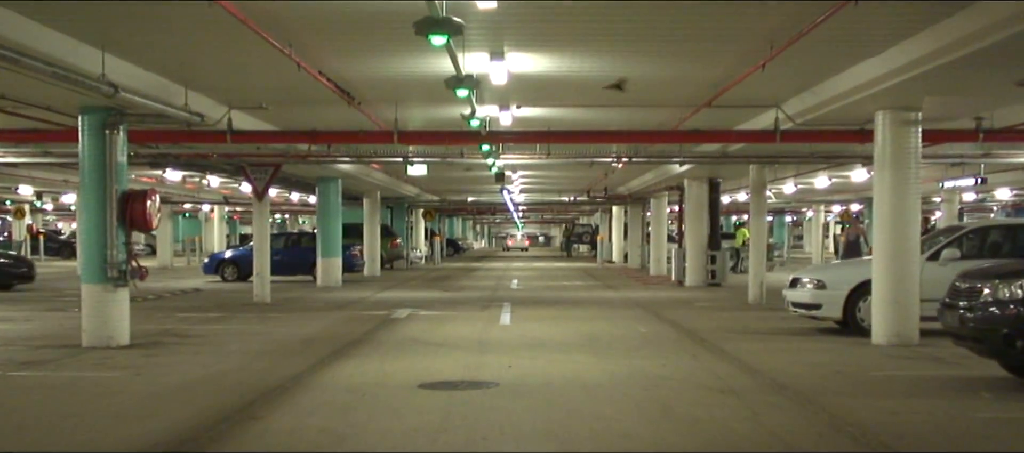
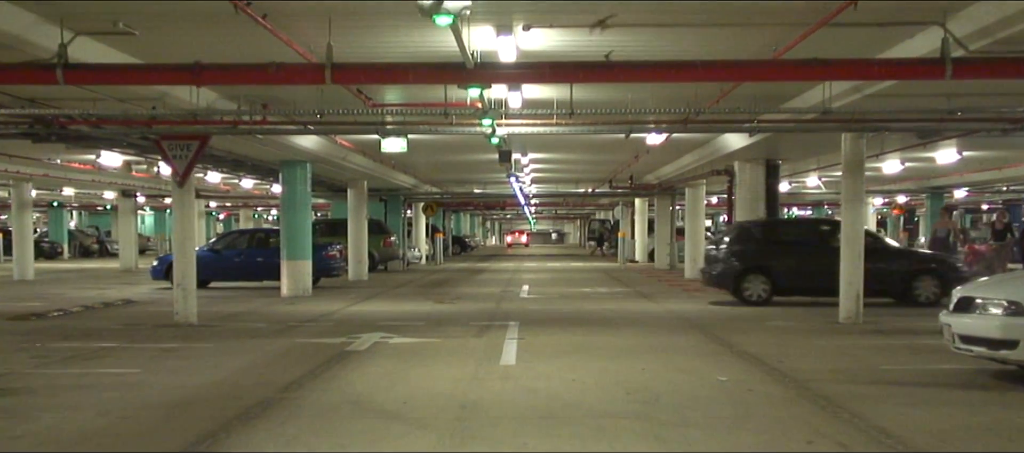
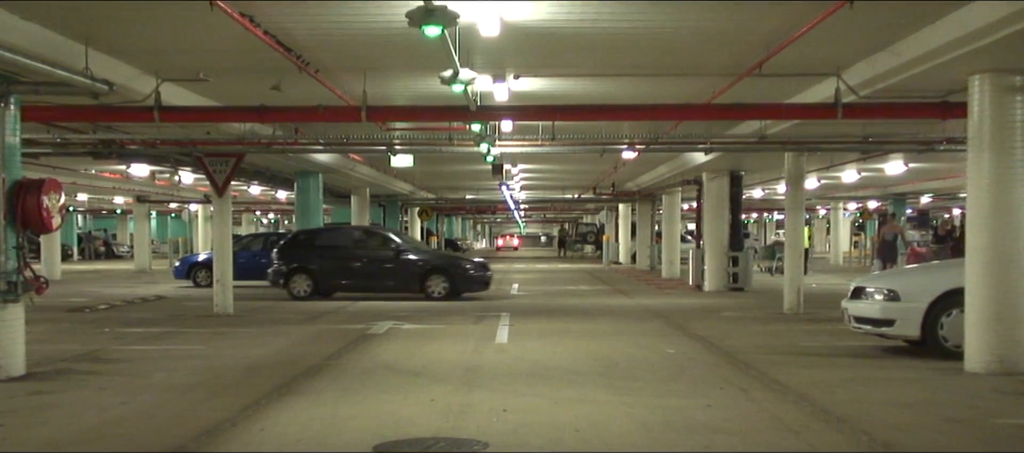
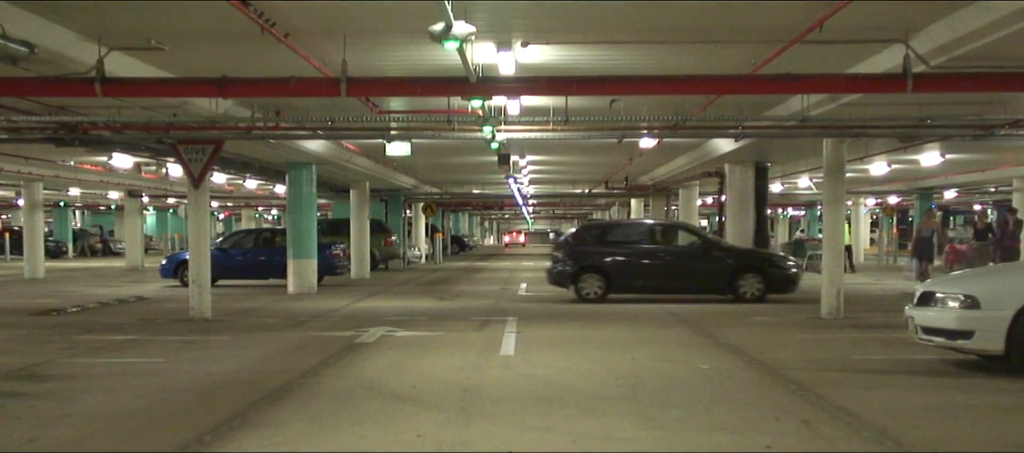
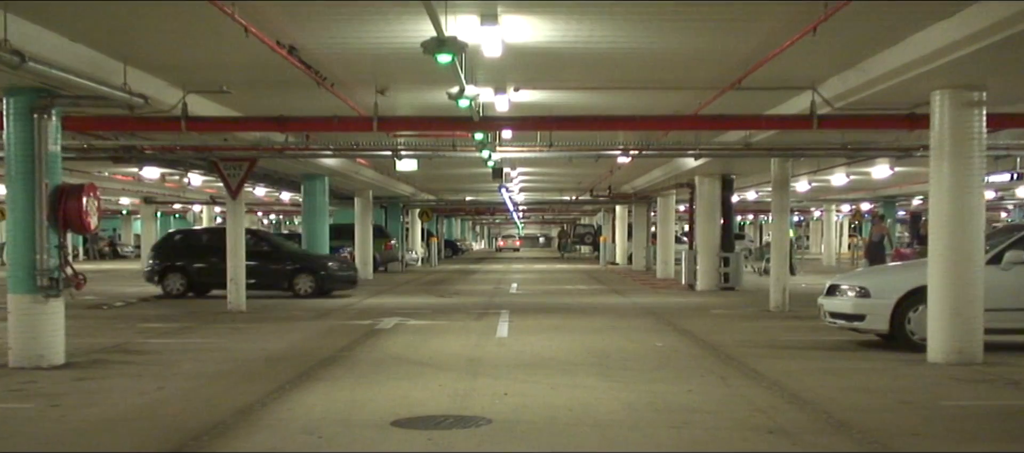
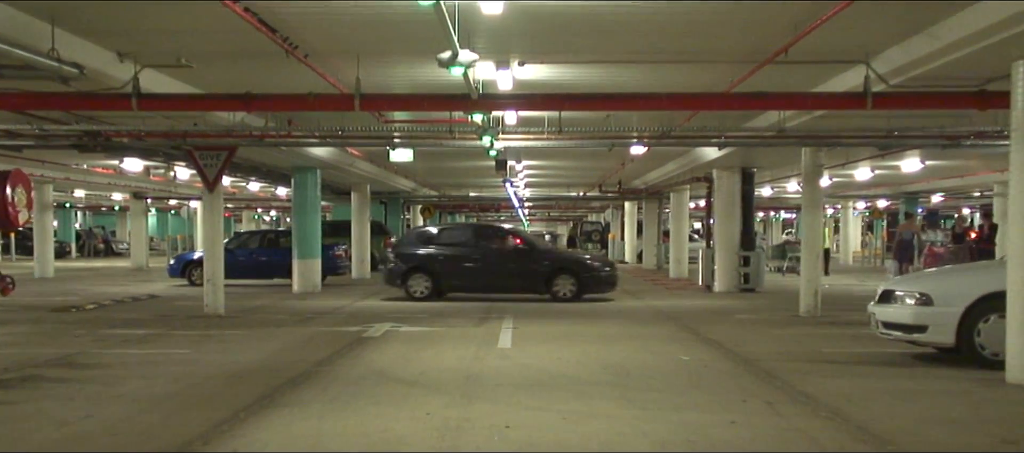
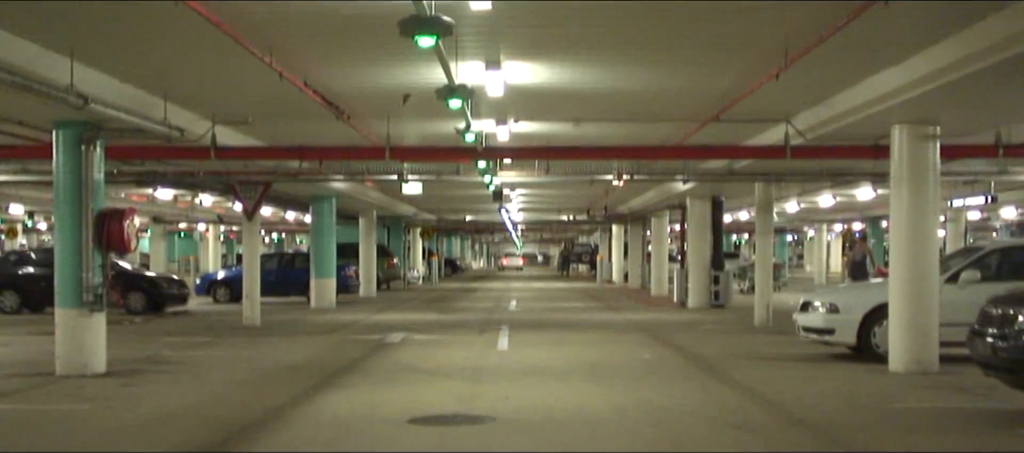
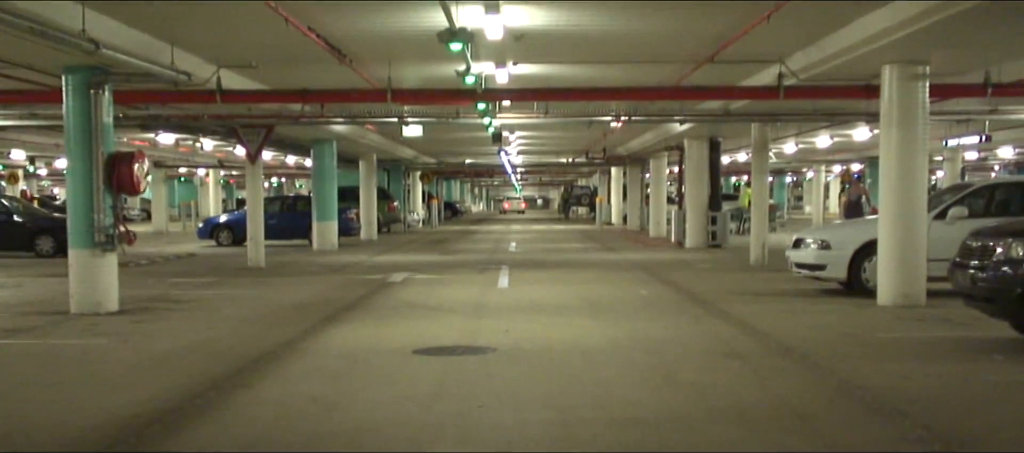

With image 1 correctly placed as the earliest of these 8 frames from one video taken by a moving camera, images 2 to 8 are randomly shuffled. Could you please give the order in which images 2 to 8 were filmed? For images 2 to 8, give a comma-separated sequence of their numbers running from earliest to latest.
8, 7, 5, 3, 6, 4, 2
